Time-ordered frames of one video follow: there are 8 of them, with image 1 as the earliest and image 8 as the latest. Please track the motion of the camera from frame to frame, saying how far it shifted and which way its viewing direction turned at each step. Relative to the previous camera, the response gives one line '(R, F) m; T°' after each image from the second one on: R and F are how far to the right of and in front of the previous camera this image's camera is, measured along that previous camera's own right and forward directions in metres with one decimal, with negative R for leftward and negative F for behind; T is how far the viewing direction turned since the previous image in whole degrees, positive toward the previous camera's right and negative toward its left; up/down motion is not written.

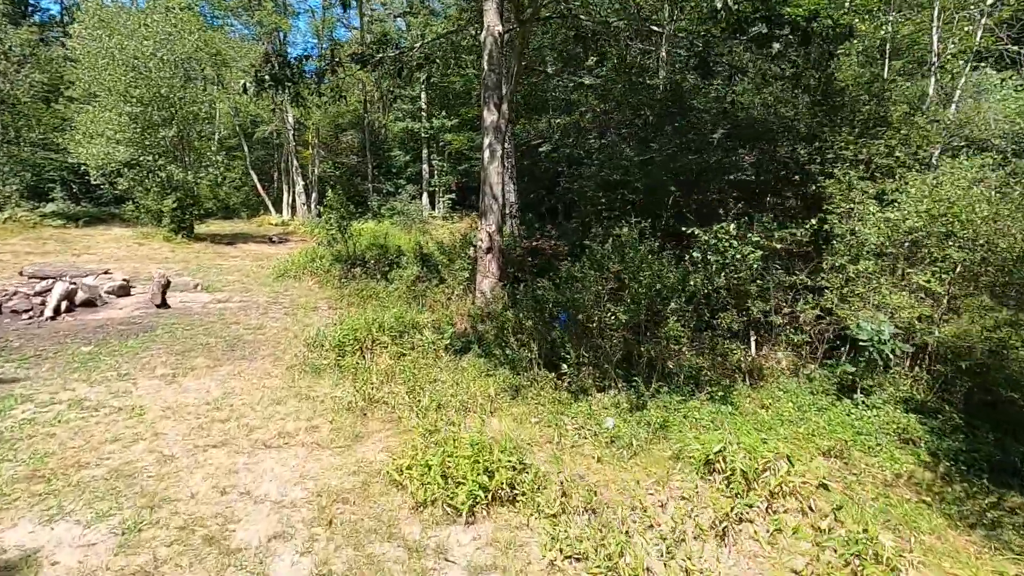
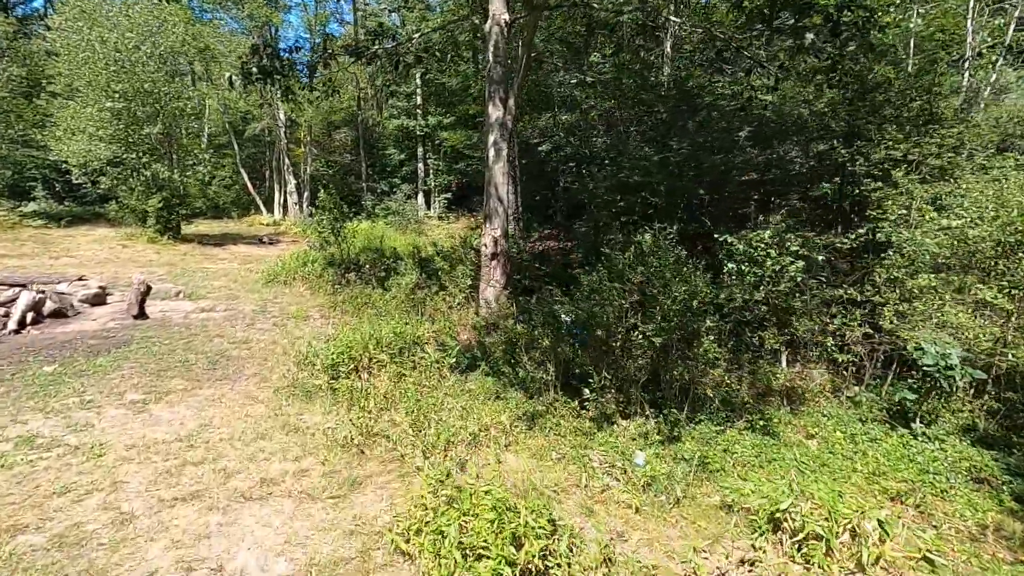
(-0.2, +0.6) m; +1°
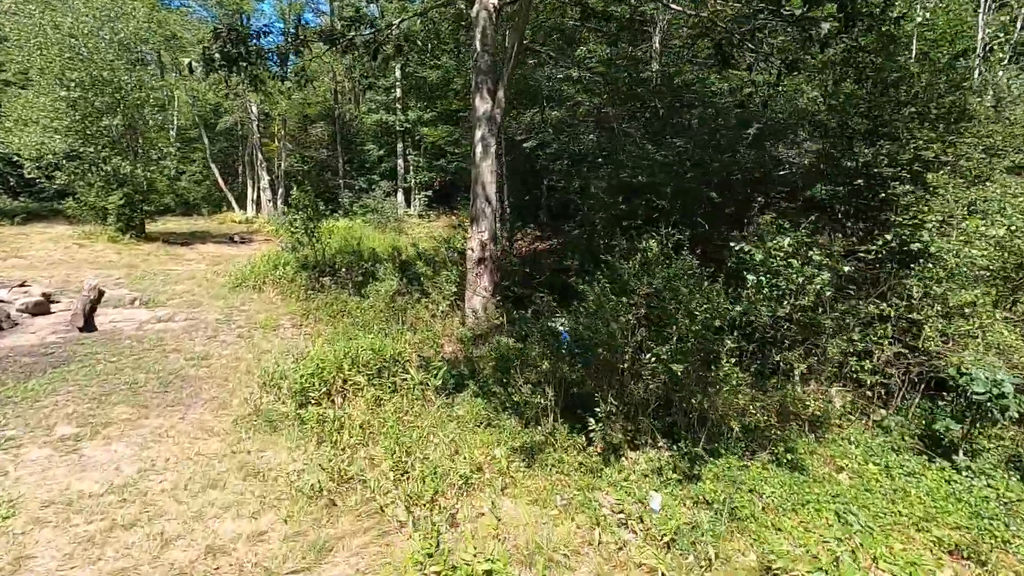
(-0.1, +0.7) m; +2°
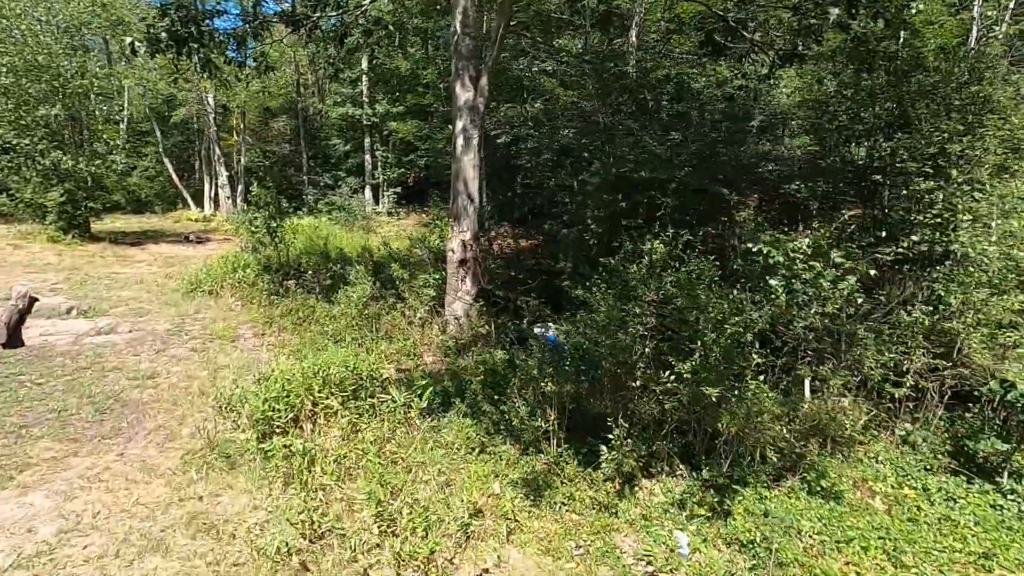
(-0.2, +0.6) m; +3°
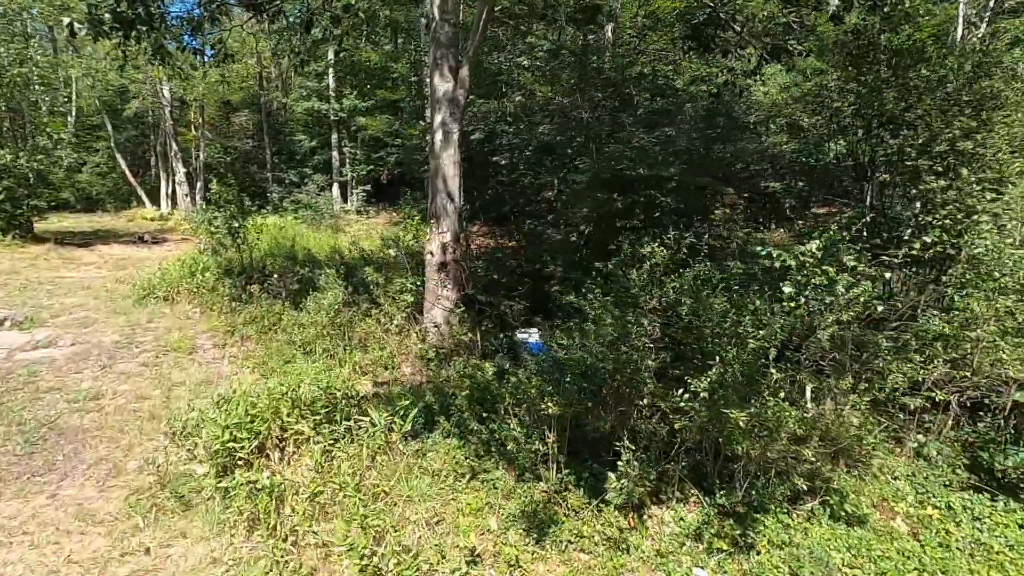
(-0.2, +0.4) m; +3°
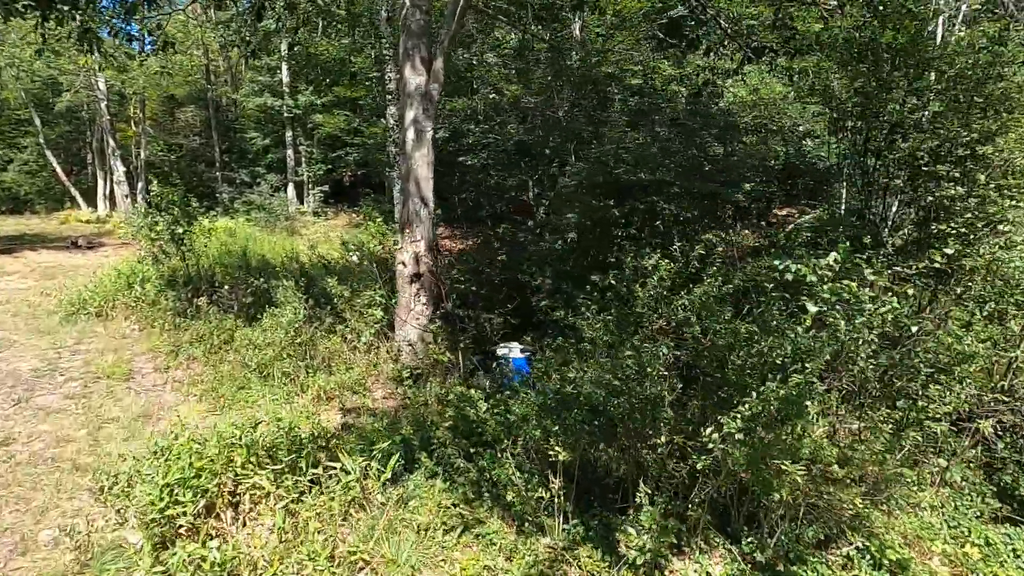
(-0.2, +0.6) m; +4°
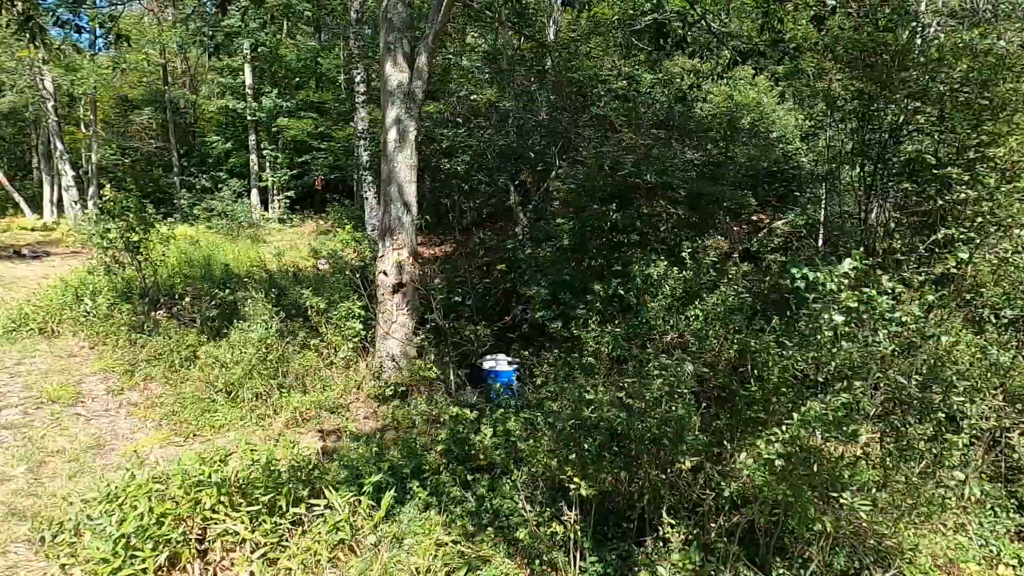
(-0.2, +0.4) m; +3°
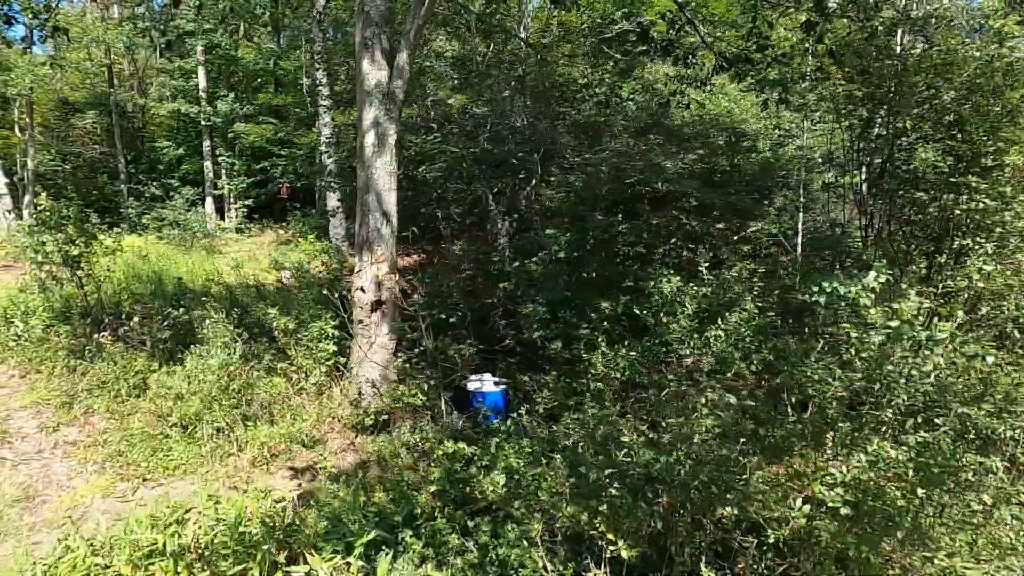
(-0.3, +0.4) m; +4°
